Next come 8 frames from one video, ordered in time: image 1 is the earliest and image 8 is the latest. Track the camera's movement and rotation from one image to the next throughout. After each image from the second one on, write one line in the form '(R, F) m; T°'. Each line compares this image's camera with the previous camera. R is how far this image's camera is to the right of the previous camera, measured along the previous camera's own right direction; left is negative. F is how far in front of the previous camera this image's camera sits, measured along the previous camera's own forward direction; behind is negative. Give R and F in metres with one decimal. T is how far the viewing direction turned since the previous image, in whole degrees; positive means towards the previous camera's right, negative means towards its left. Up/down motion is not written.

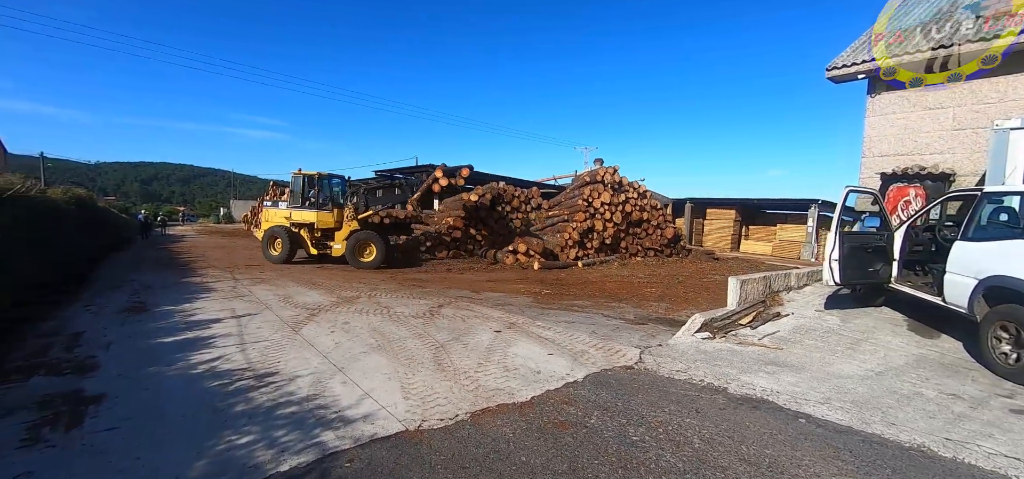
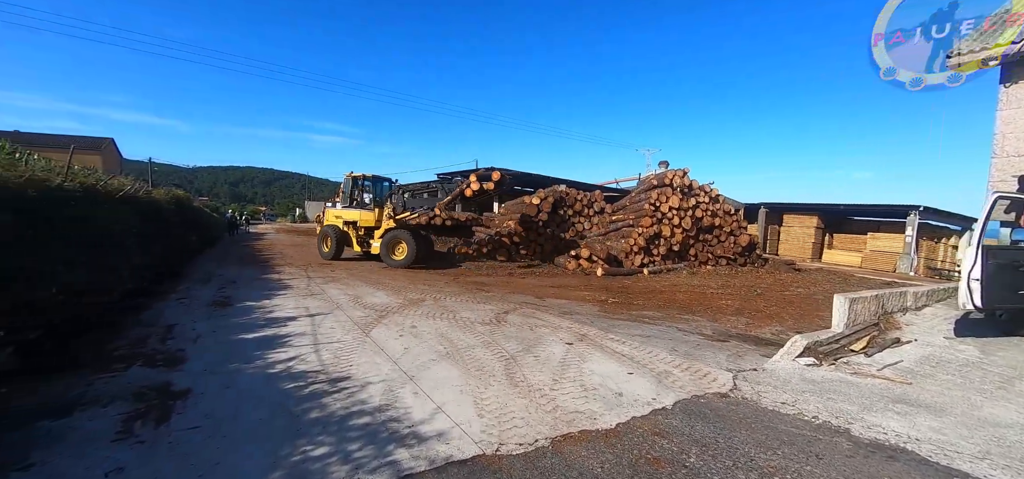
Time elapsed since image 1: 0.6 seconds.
(-0.2, +0.3) m; -7°
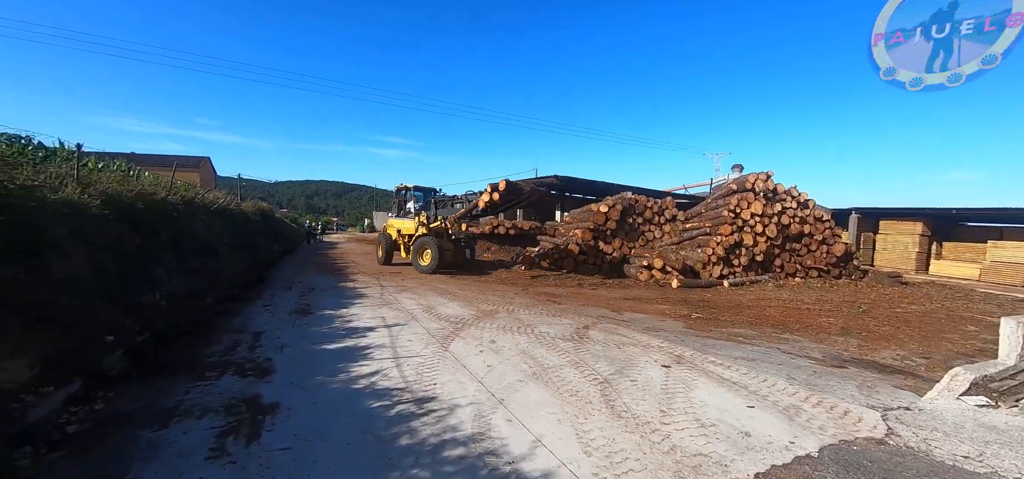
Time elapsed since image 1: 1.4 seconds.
(-0.3, +0.3) m; -7°
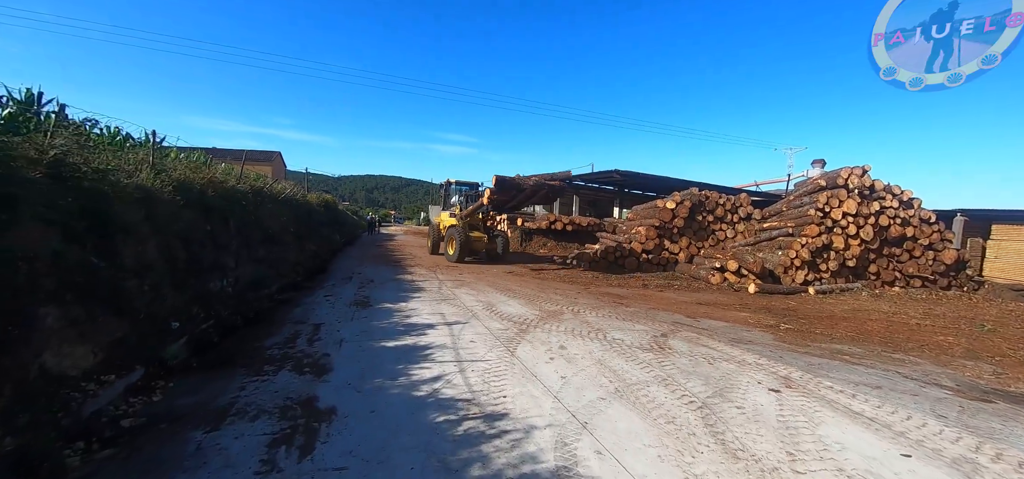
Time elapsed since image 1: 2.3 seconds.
(-0.3, +0.5) m; -7°
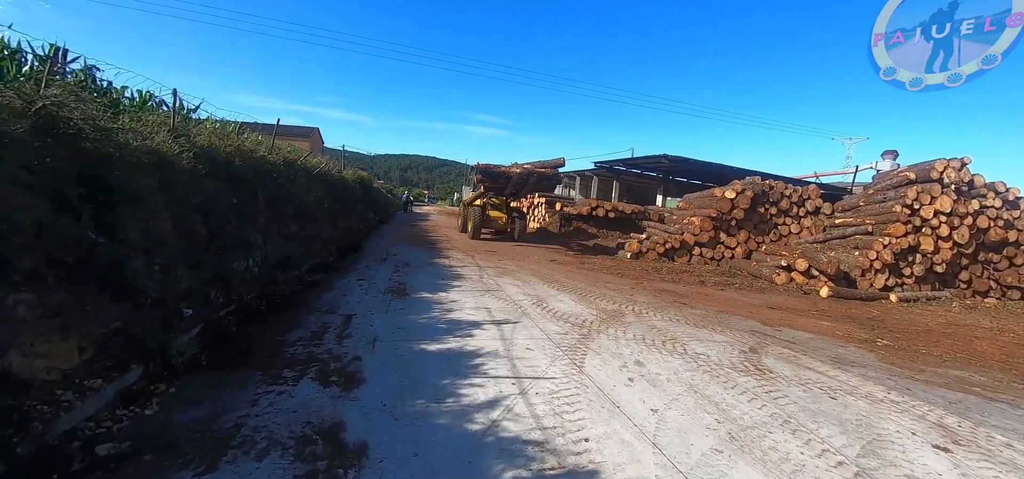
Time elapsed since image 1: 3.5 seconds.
(-0.4, +0.8) m; -4°
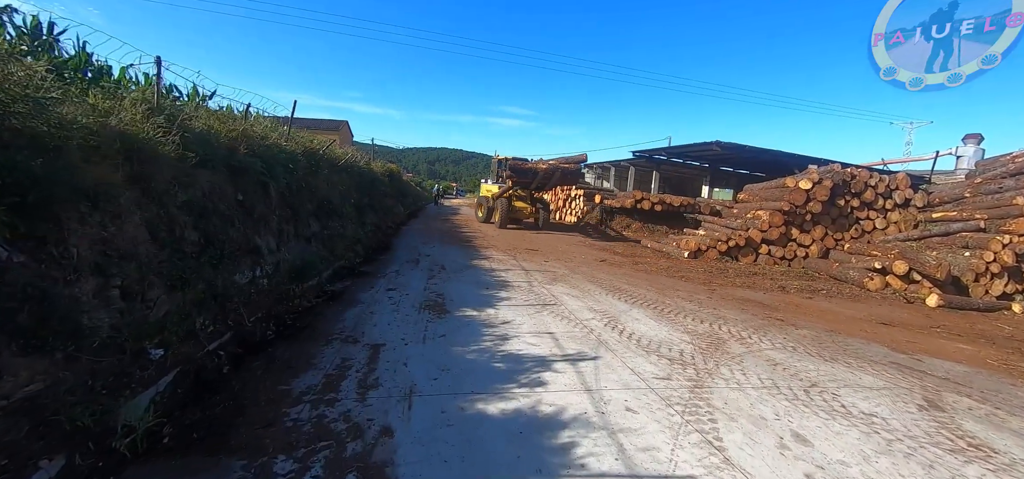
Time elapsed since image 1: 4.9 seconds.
(-0.4, +1.2) m; -3°
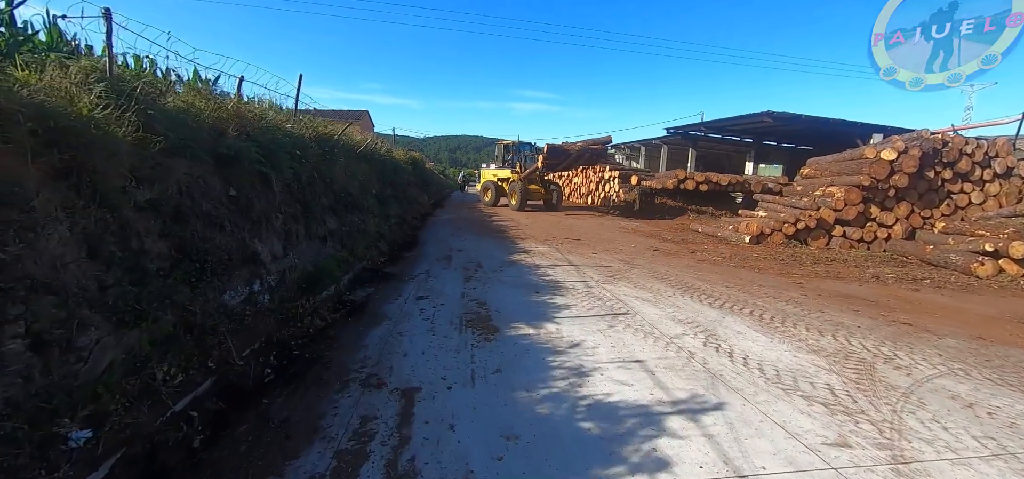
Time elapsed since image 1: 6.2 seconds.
(-0.3, +1.1) m; -3°
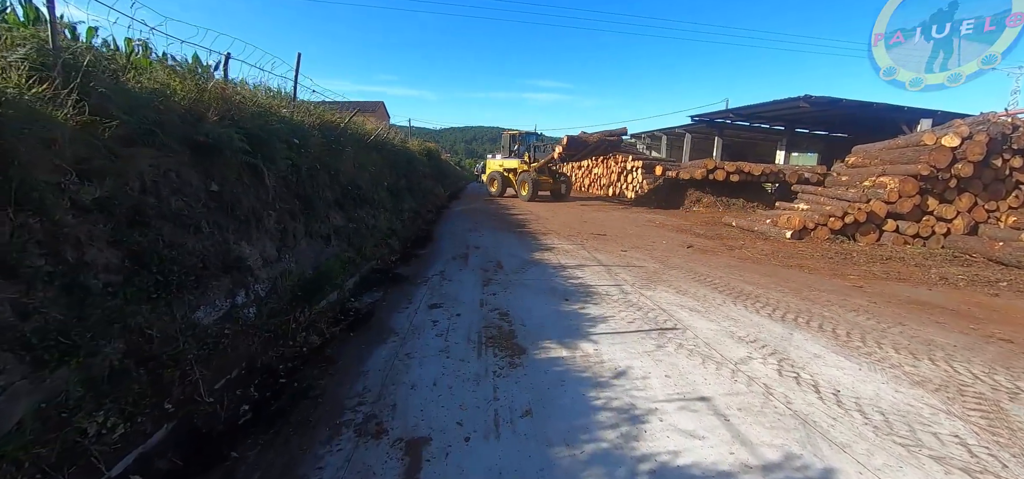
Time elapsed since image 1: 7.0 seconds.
(-0.1, +0.6) m; -2°
